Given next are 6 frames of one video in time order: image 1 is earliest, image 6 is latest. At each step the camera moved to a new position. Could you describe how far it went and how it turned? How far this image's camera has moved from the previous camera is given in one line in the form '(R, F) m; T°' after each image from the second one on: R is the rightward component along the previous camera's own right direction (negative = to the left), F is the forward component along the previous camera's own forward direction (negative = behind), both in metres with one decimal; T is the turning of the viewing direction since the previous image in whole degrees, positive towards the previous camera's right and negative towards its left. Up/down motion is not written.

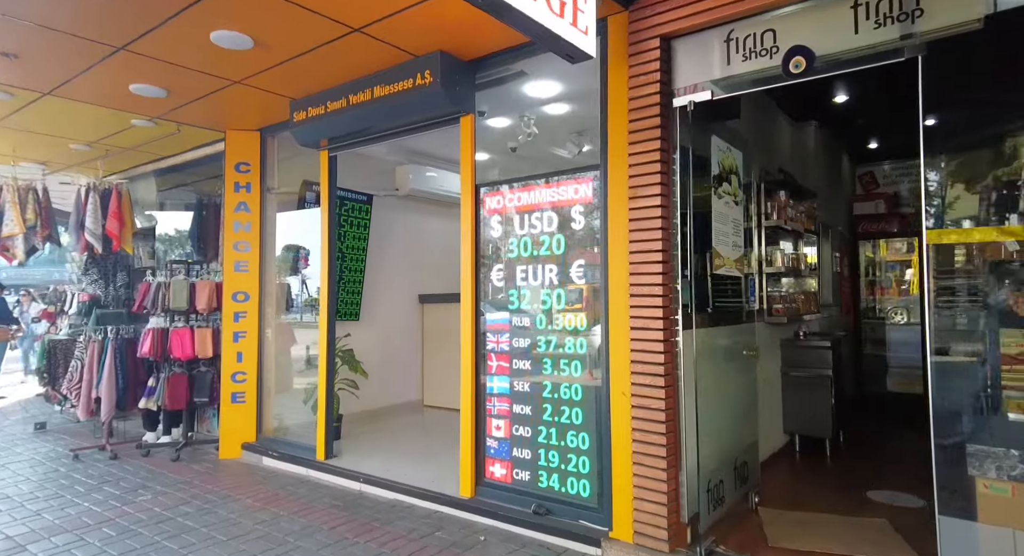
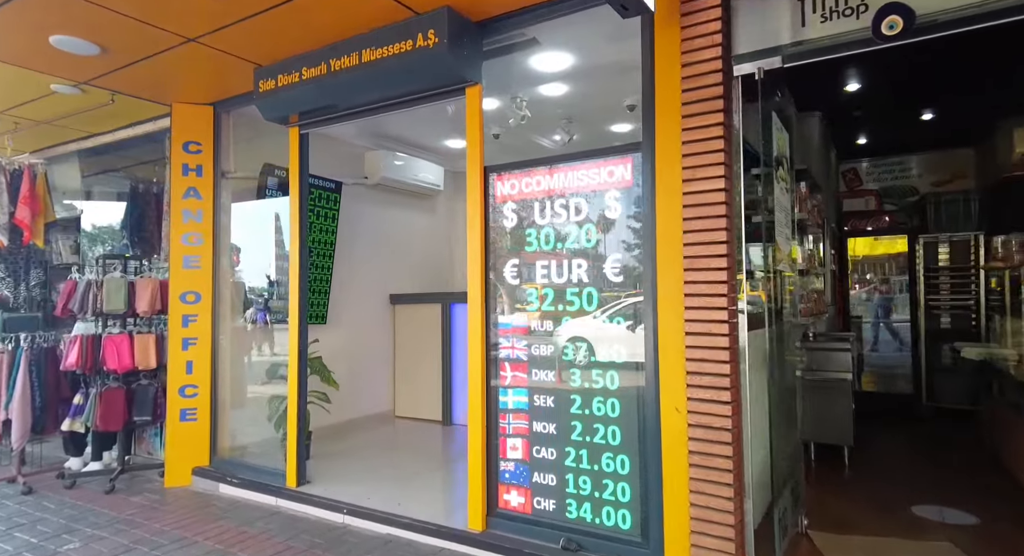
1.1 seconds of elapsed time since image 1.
(-0.4, +0.5) m; +6°
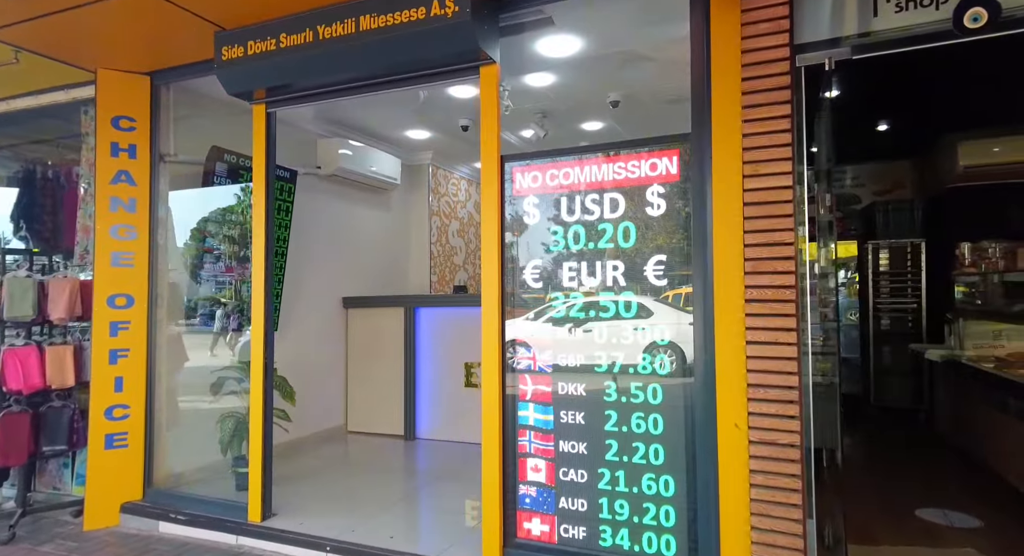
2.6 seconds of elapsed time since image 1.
(-0.6, +0.4) m; +9°
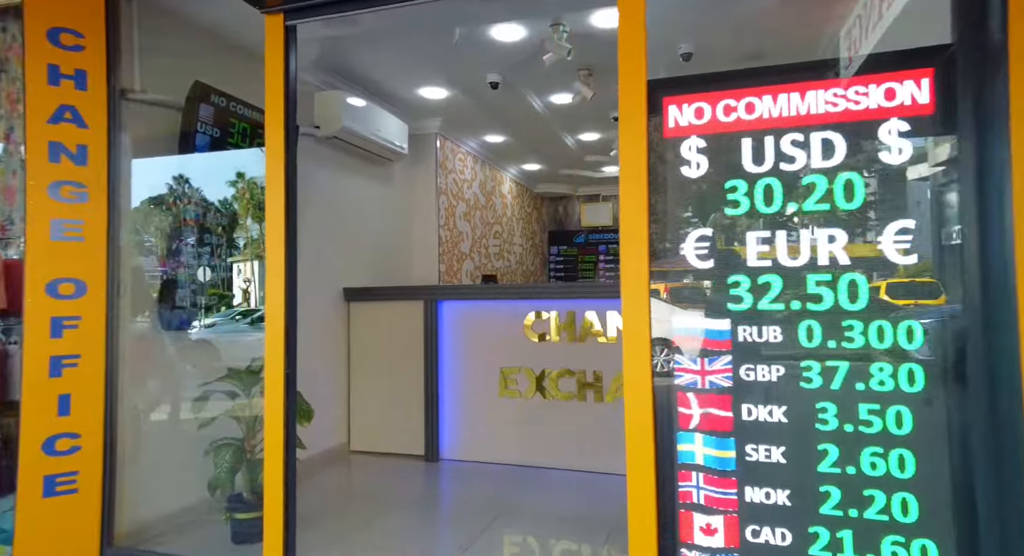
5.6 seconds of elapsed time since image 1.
(-0.7, +1.0) m; +6°
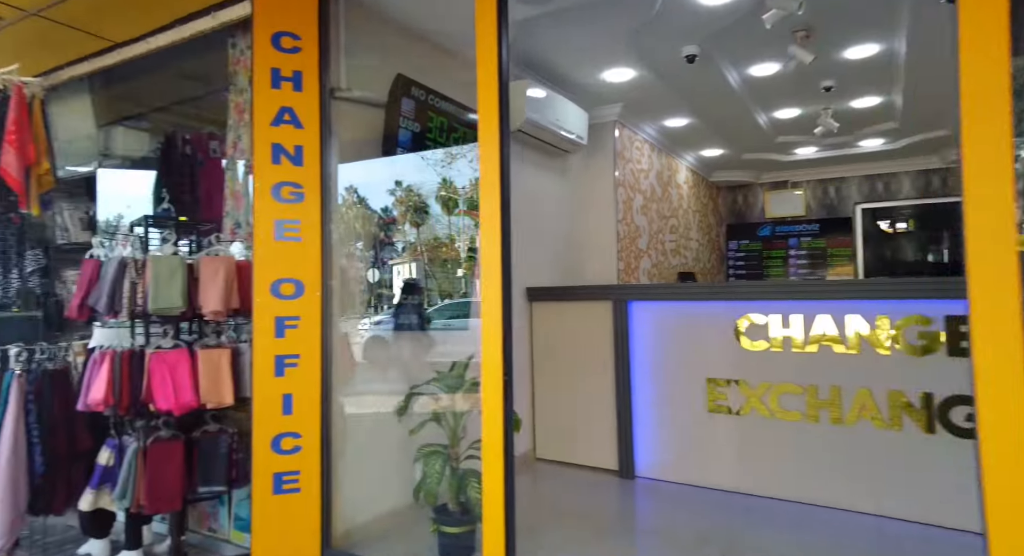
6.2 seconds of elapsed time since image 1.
(-0.4, +0.3) m; -13°
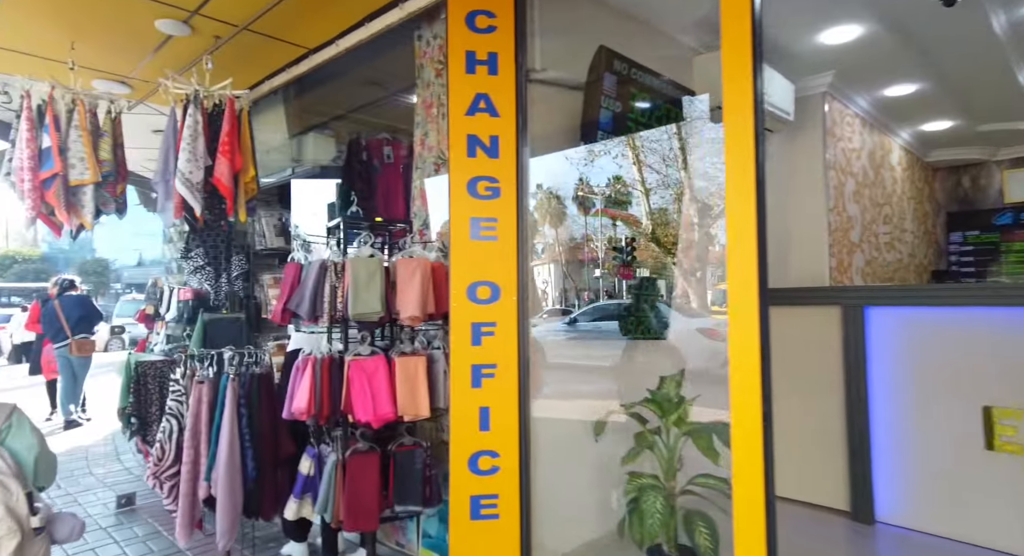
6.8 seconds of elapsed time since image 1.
(-0.4, +0.4) m; -13°
